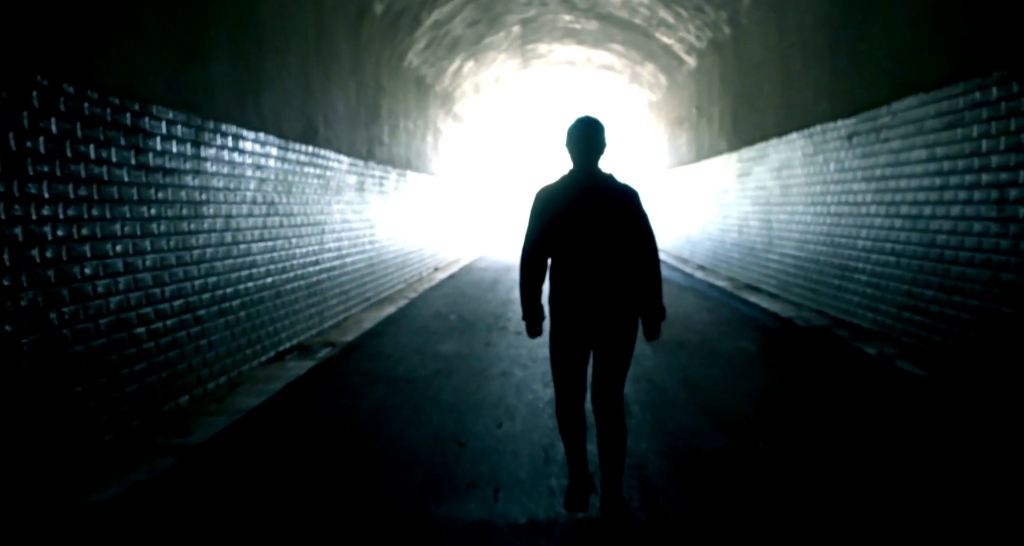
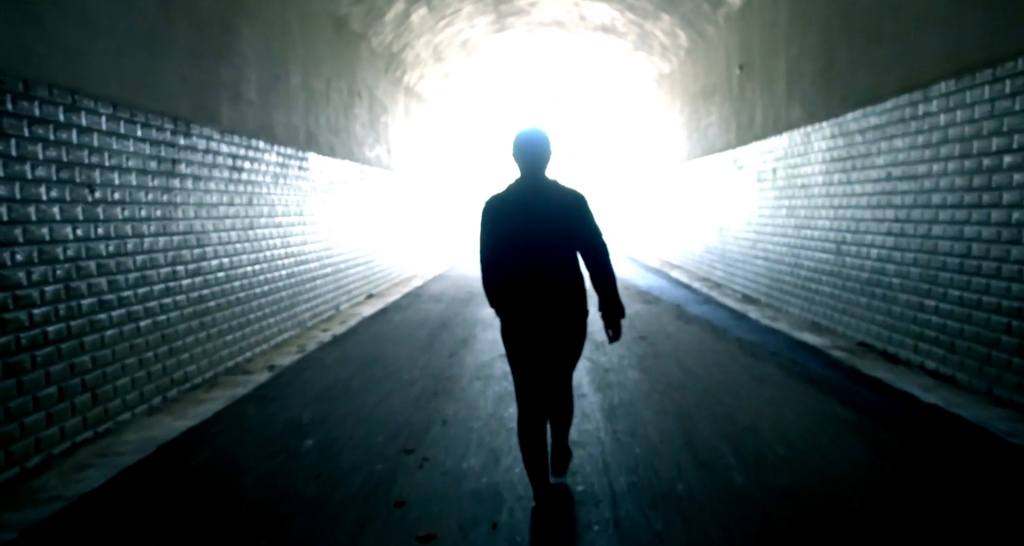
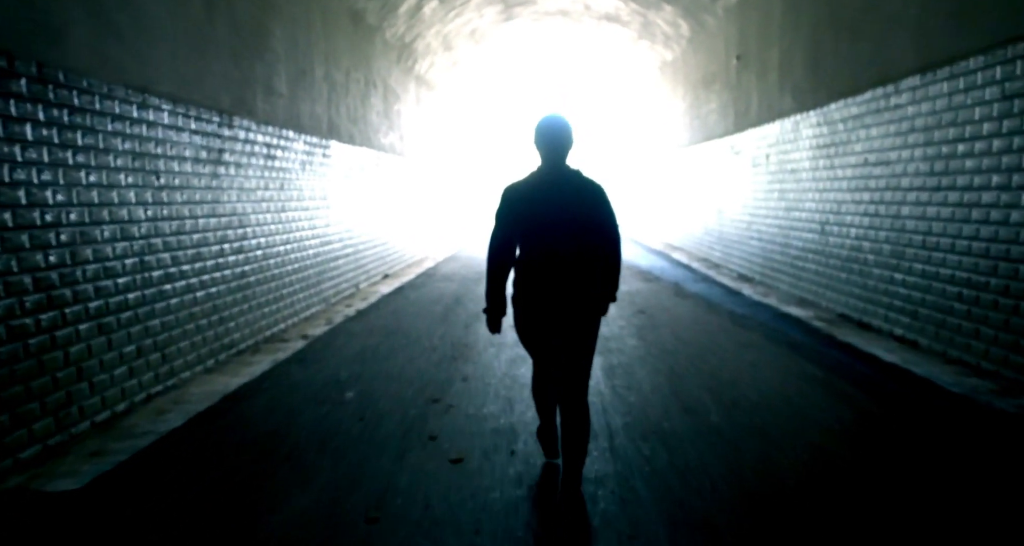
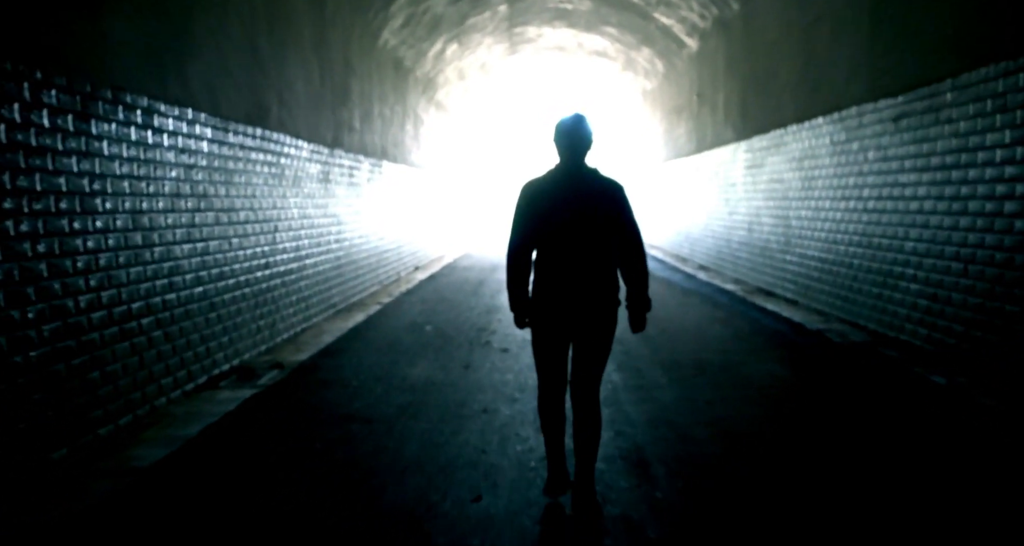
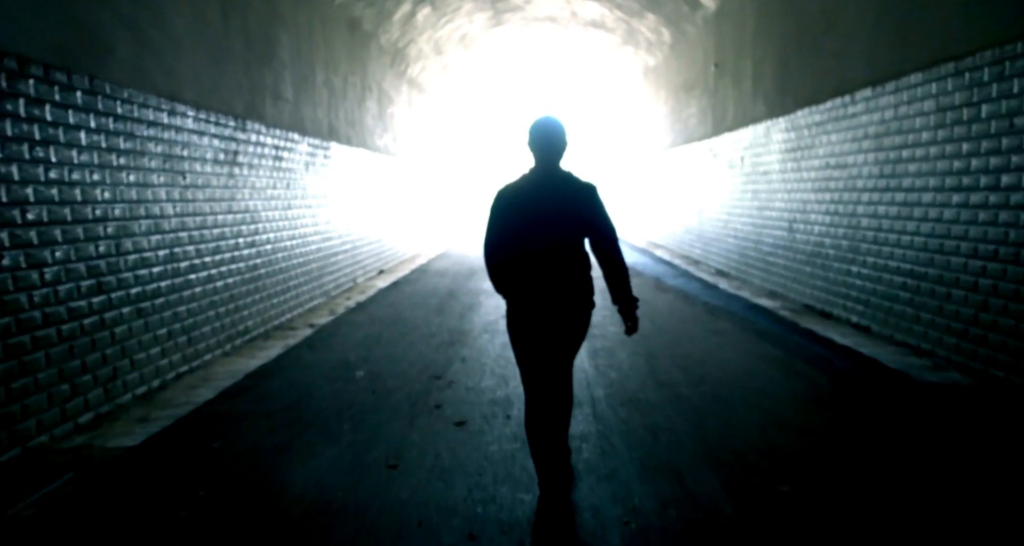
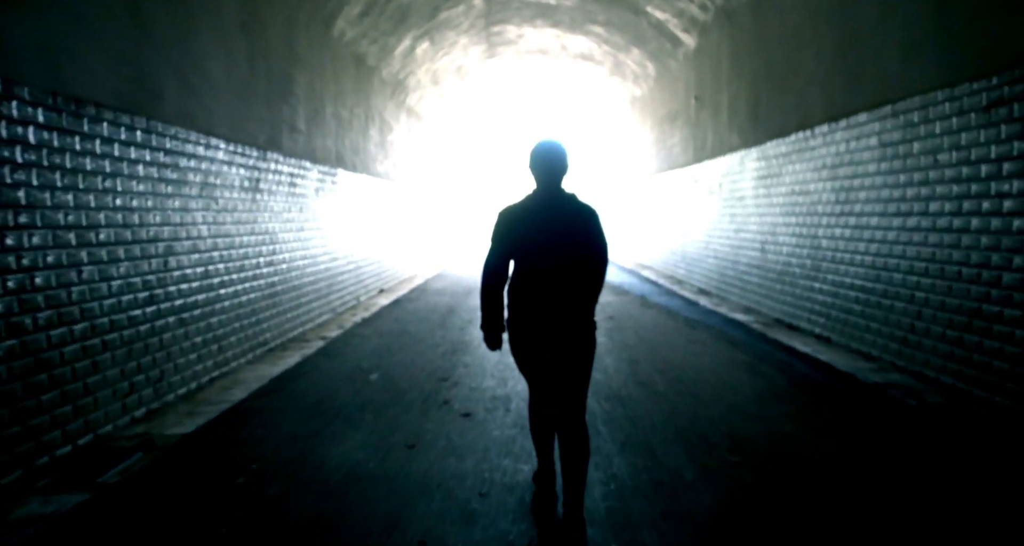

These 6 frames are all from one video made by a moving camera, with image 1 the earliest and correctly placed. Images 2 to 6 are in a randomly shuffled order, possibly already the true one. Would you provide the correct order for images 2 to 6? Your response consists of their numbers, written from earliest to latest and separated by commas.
4, 6, 5, 3, 2
